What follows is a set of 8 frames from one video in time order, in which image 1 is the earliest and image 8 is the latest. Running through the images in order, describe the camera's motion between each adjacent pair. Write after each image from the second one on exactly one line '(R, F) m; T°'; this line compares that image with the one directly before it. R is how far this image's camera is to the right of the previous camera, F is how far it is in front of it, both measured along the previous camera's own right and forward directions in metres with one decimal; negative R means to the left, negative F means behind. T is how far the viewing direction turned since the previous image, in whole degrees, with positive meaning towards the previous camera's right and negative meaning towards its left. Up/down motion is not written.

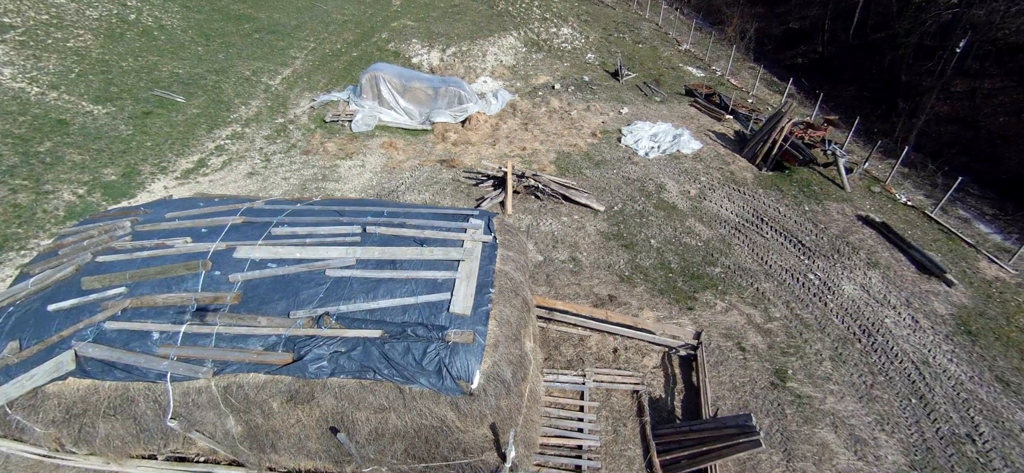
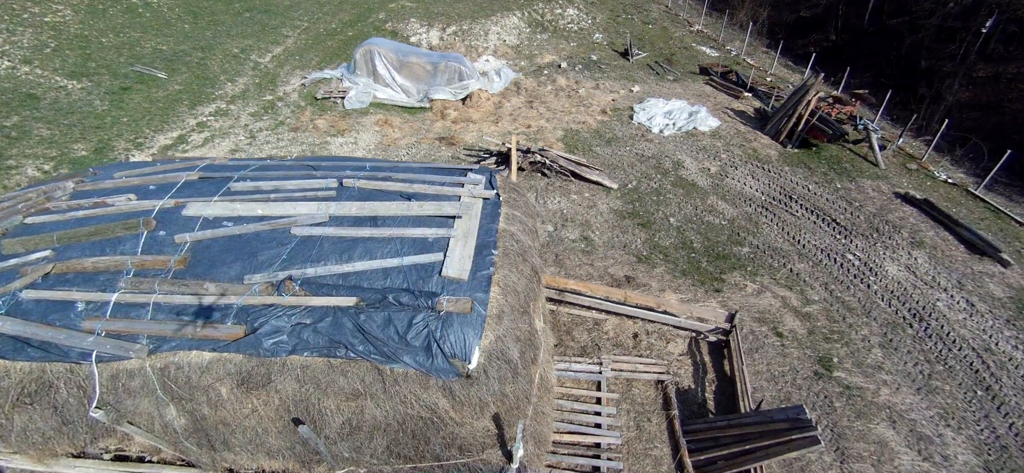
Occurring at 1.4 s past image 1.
(0.0, +1.0) m; 0°
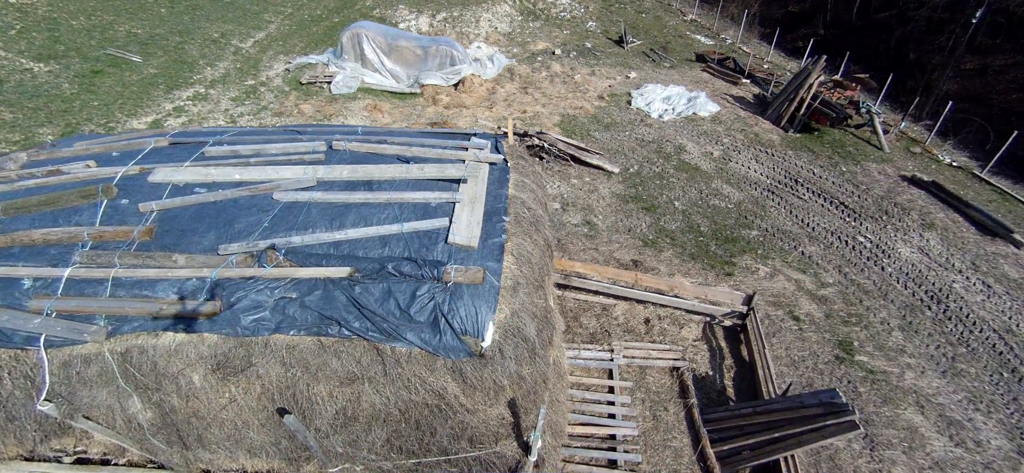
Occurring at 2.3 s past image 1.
(-0.2, +0.5) m; +1°
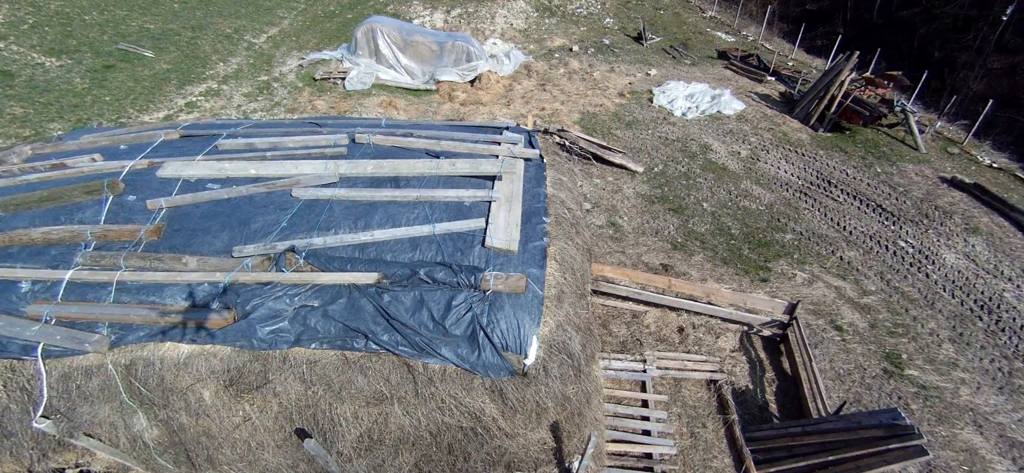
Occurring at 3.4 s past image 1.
(-0.3, +0.4) m; -1°
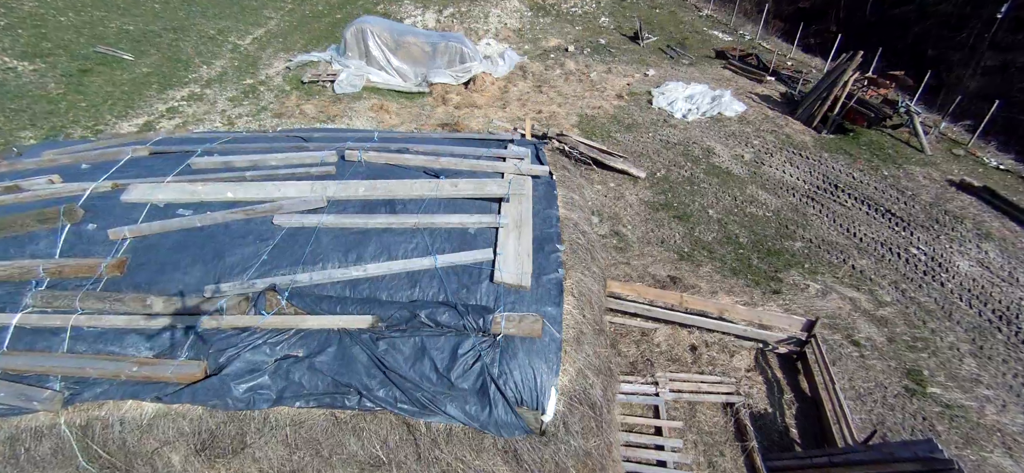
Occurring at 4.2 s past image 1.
(-0.1, +0.4) m; +1°
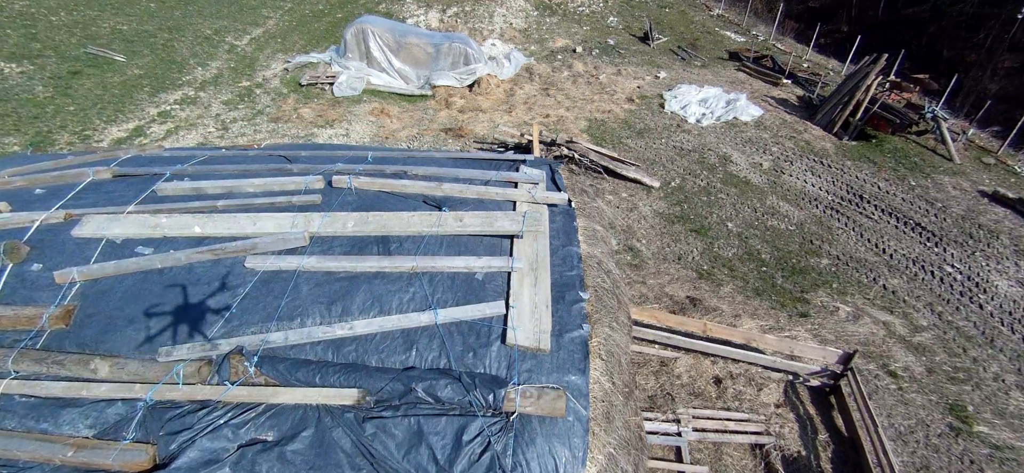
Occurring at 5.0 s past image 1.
(-0.1, +0.5) m; 0°
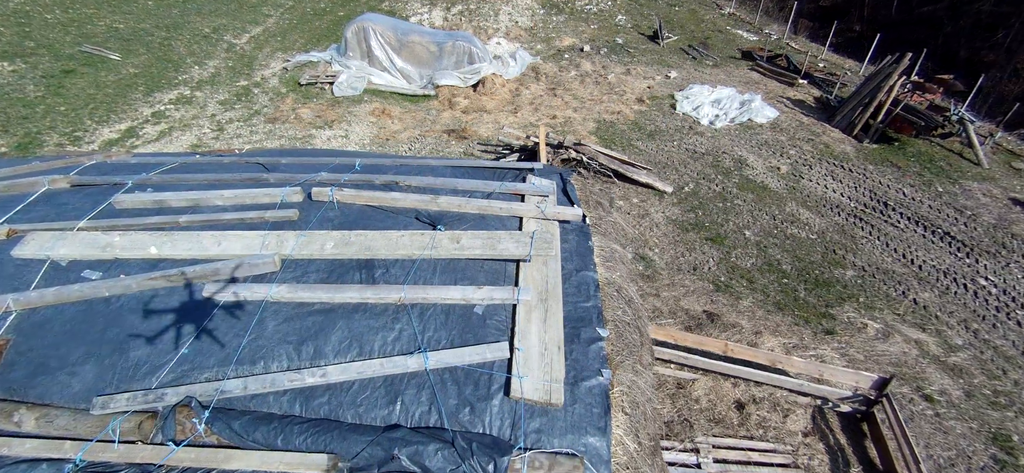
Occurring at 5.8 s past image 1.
(0.0, +0.4) m; -1°
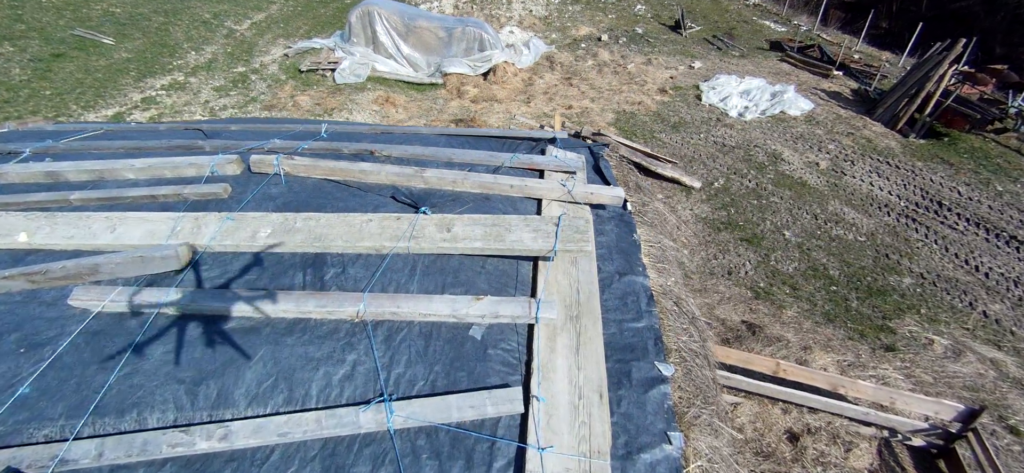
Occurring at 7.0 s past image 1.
(0.0, +0.8) m; -1°
